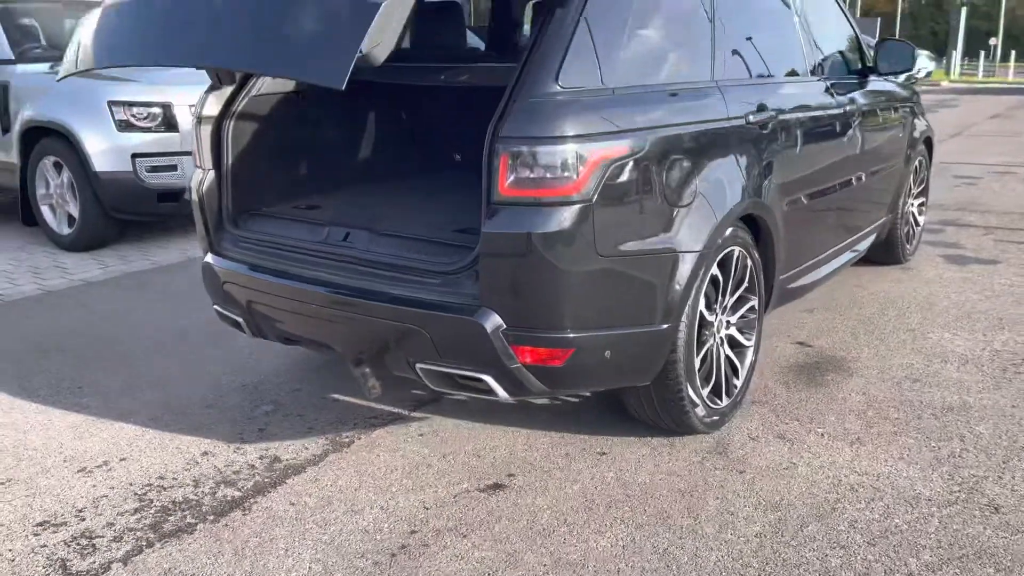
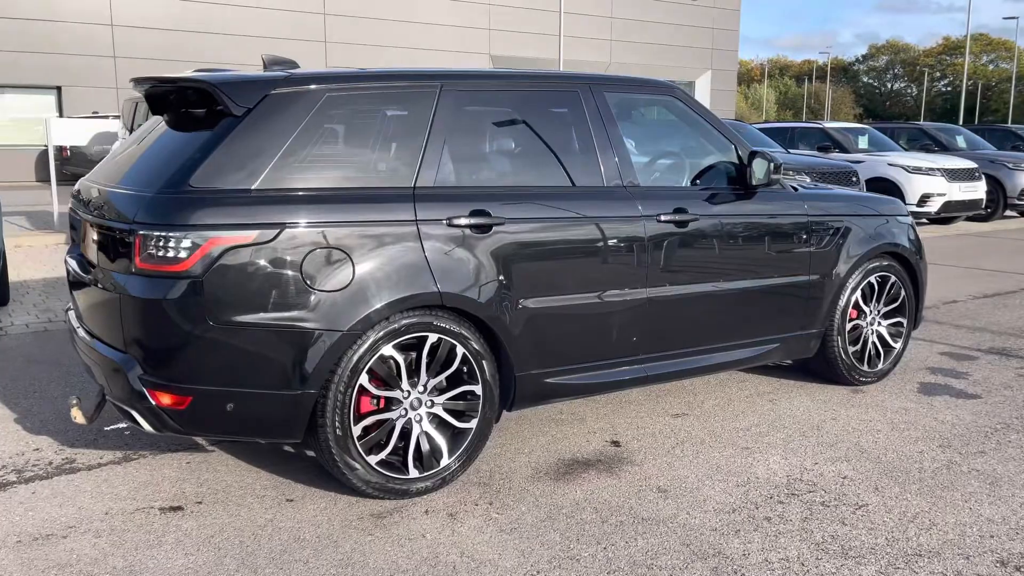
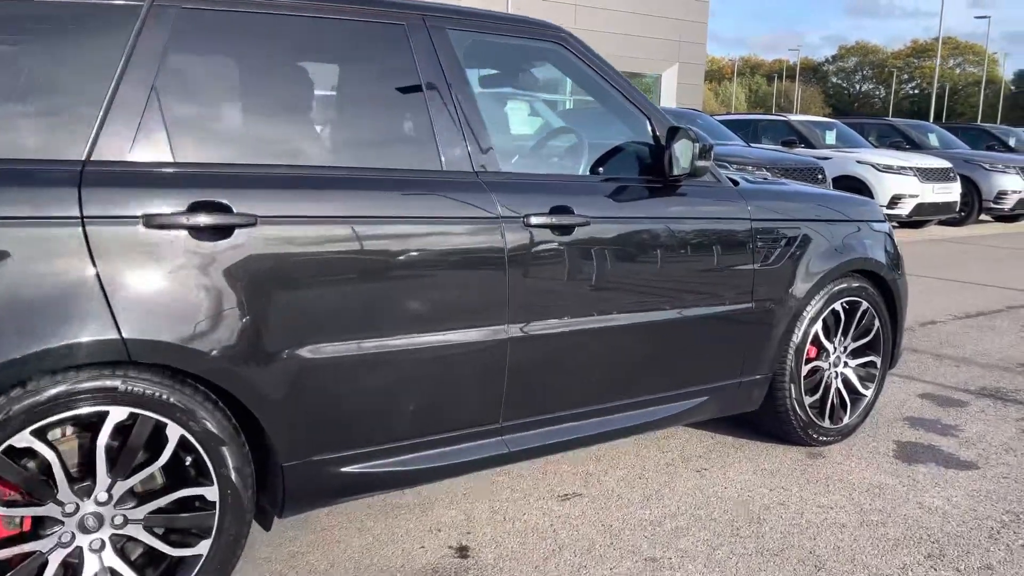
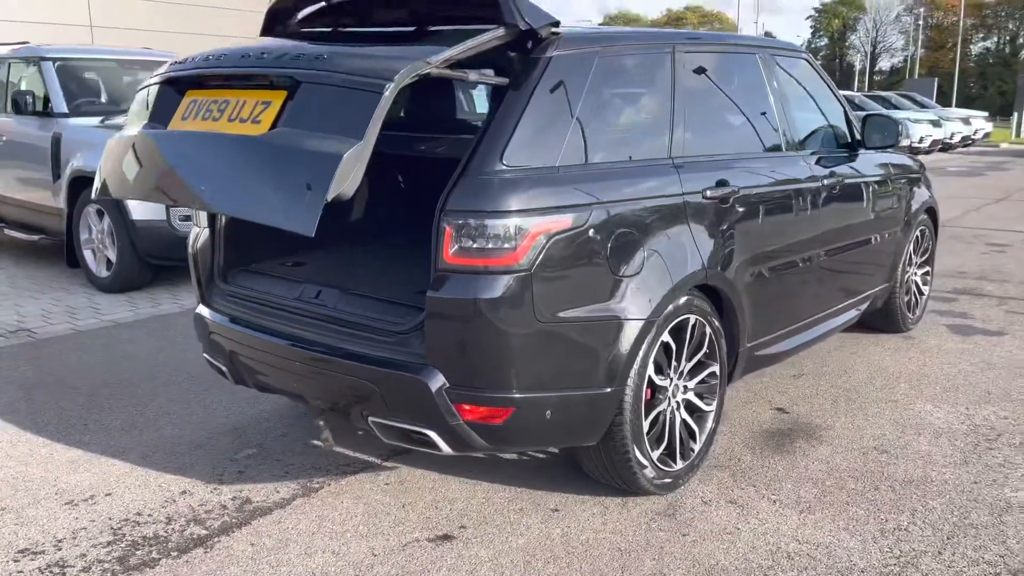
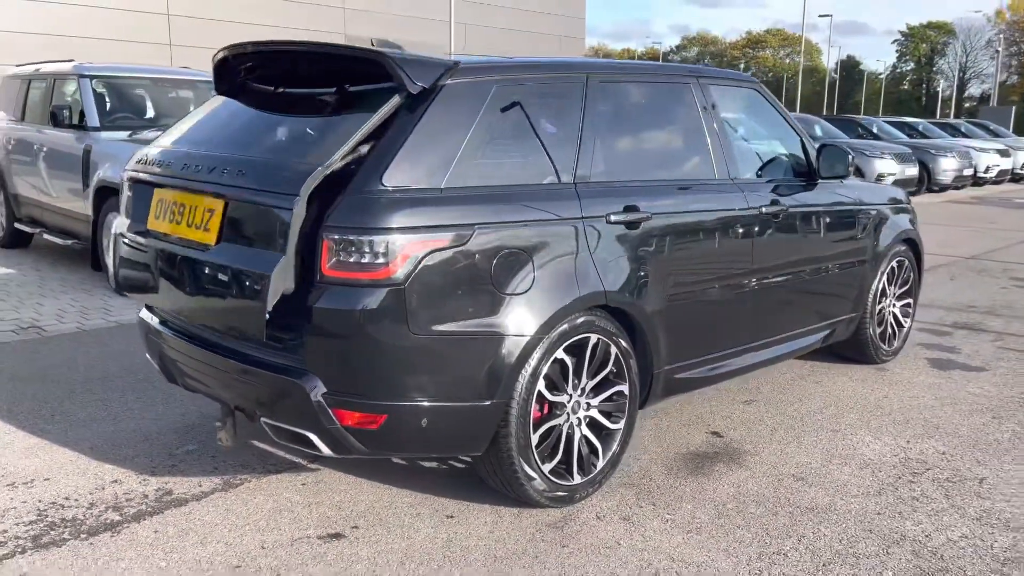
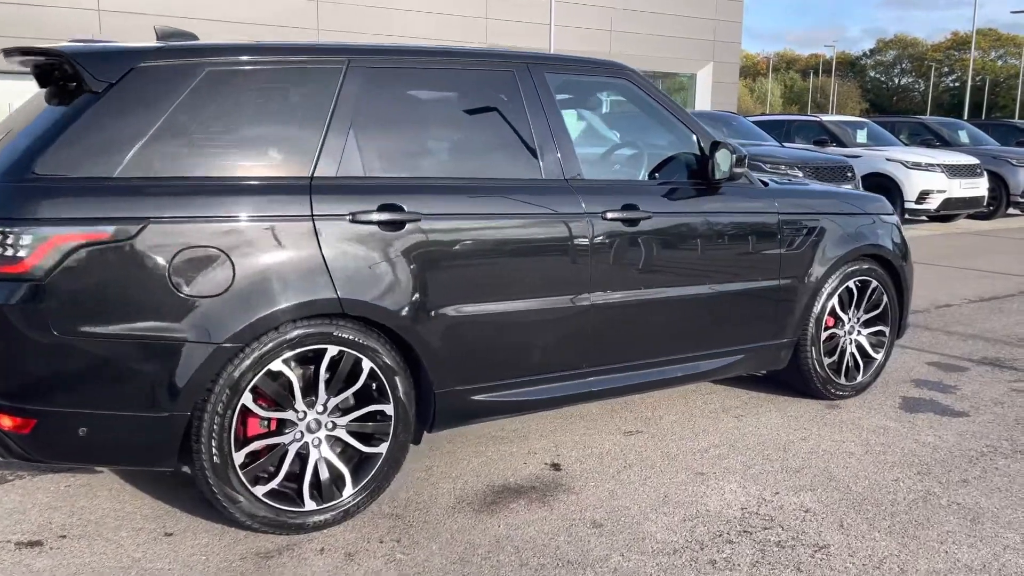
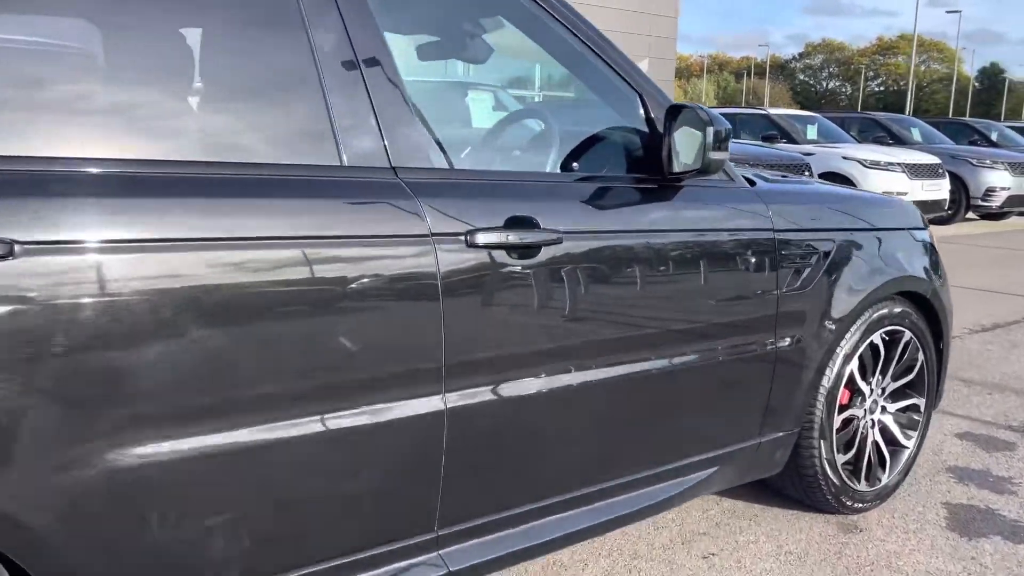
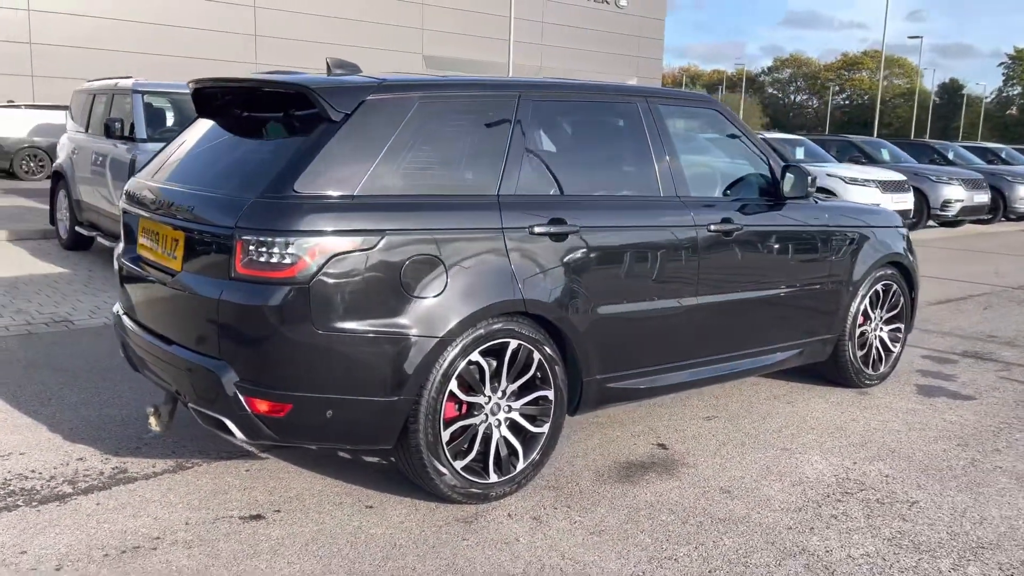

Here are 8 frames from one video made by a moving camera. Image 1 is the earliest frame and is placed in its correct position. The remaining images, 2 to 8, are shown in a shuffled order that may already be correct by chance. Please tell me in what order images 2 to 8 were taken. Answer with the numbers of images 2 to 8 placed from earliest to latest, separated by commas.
4, 5, 8, 2, 6, 3, 7
